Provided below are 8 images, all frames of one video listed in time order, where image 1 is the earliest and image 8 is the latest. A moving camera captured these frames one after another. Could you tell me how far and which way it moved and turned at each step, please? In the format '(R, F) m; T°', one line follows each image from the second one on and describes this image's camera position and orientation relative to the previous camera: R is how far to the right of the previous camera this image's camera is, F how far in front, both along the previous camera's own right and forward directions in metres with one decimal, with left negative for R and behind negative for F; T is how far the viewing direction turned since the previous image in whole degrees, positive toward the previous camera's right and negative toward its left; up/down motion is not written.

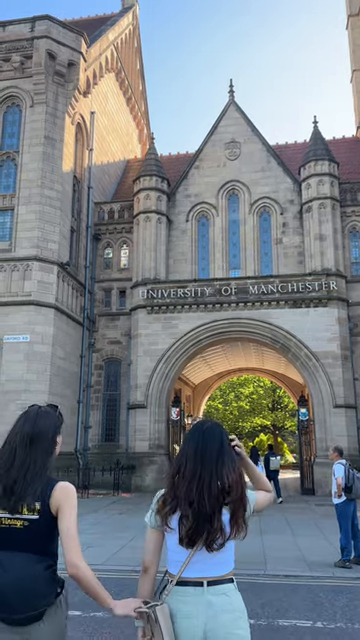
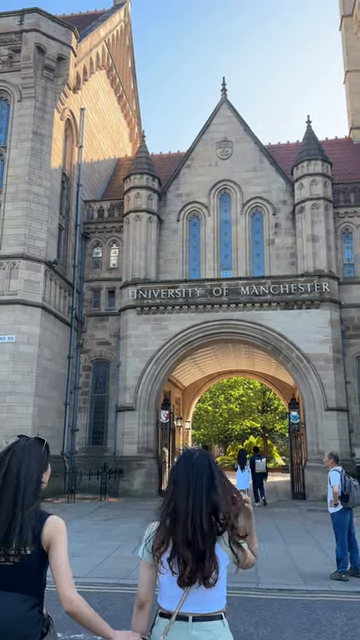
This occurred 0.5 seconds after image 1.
(0.0, +0.4) m; +1°
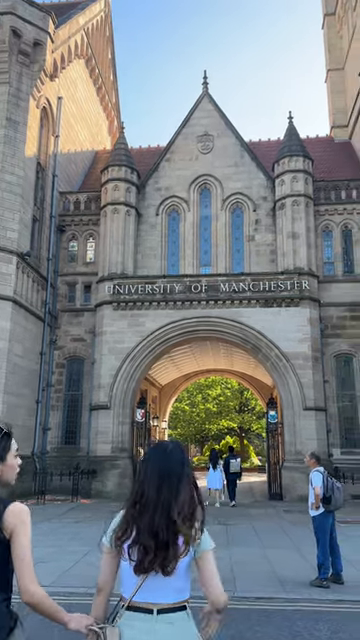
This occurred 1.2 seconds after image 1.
(0.0, +0.5) m; +3°
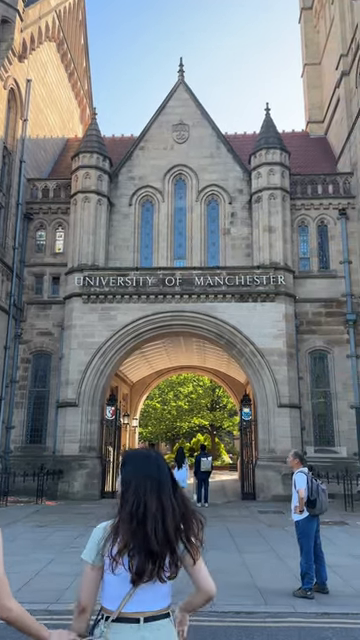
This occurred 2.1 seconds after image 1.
(0.0, +0.7) m; +3°
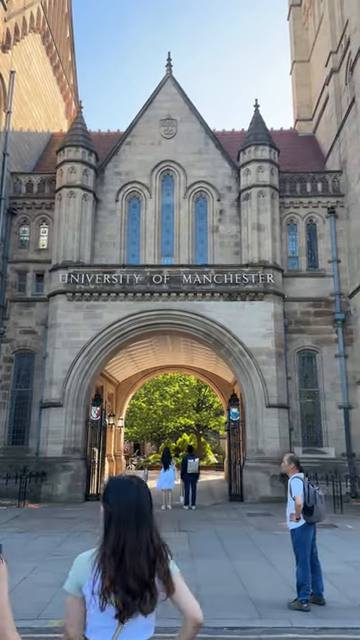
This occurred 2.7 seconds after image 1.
(-0.1, +0.4) m; +2°
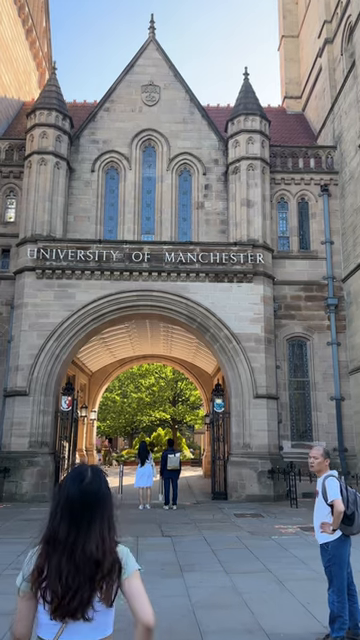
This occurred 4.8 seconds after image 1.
(-0.3, +1.7) m; +3°
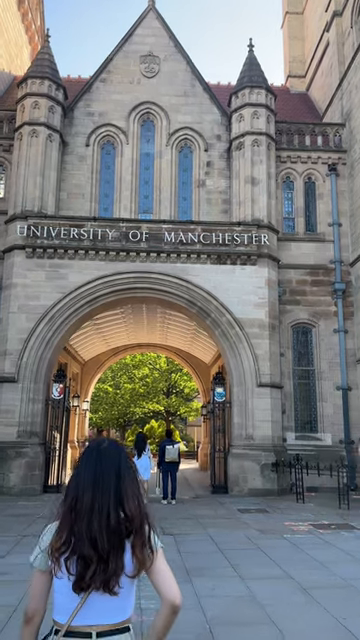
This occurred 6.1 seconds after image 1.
(-0.3, +1.0) m; +1°
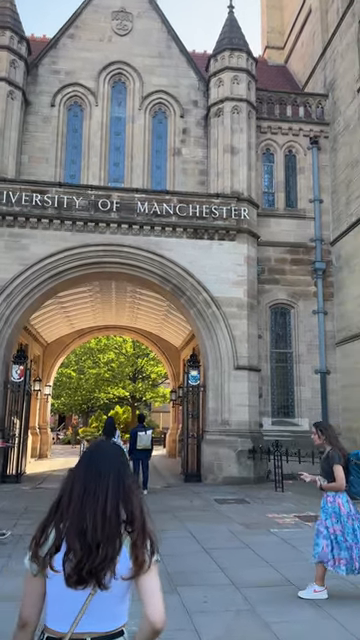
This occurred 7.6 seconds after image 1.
(-0.3, +1.2) m; +4°
